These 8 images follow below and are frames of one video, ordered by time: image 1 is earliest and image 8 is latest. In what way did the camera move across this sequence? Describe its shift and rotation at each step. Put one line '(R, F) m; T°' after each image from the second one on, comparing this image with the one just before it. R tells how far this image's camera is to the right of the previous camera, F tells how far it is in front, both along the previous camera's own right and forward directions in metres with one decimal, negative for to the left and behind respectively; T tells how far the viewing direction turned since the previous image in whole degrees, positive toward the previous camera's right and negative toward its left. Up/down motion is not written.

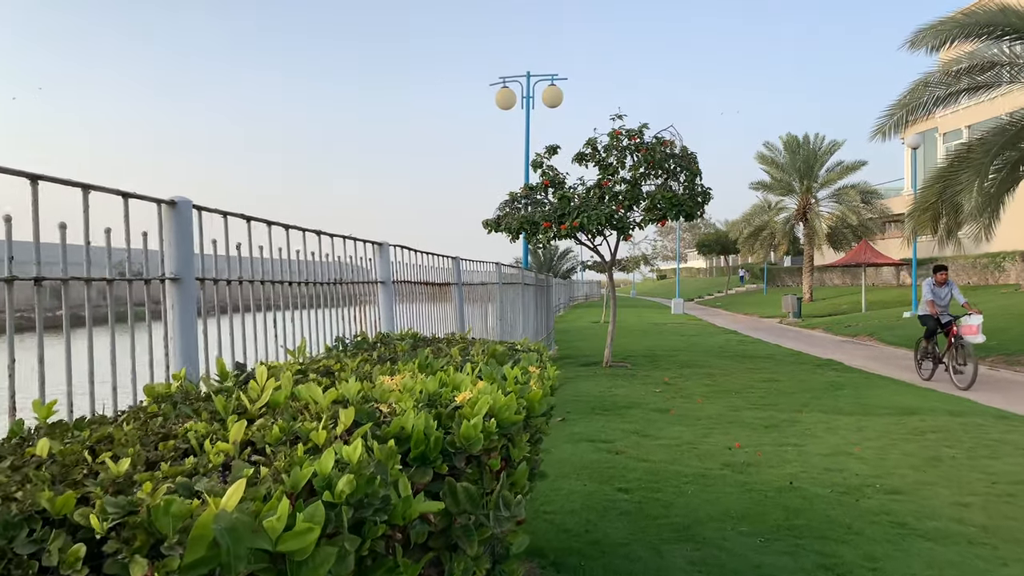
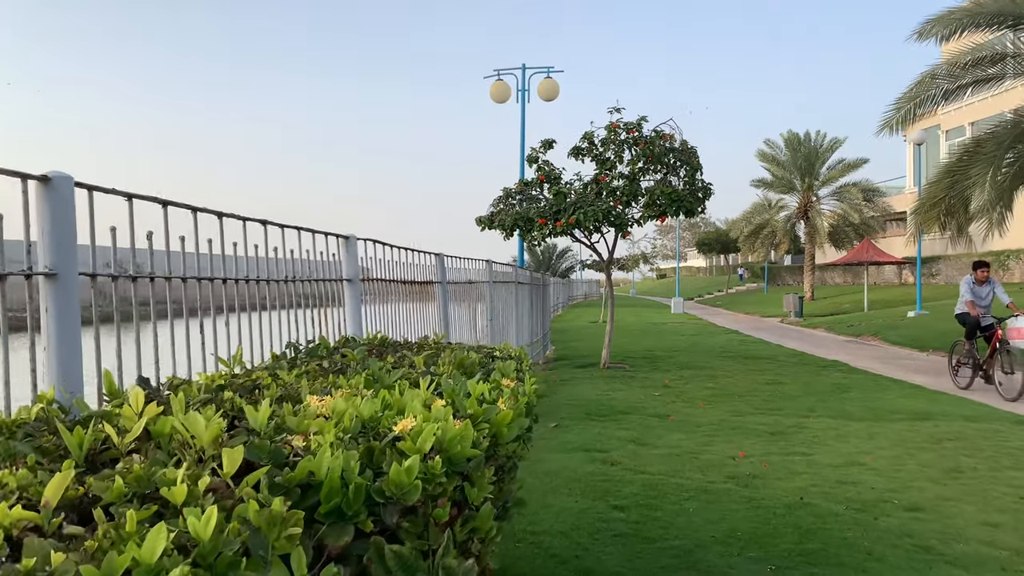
(+0.1, +0.4) m; 0°
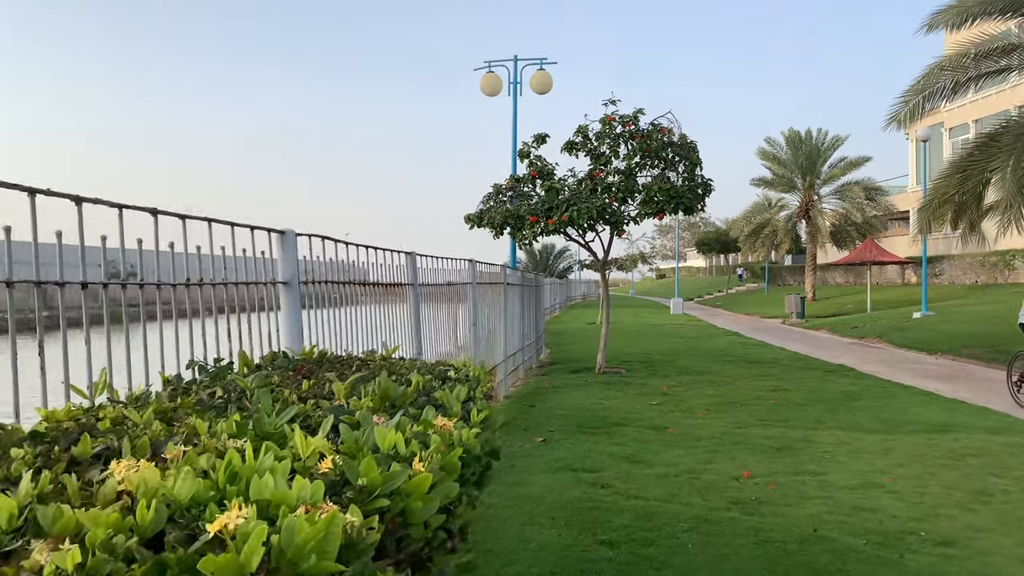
(+0.2, +0.6) m; 0°
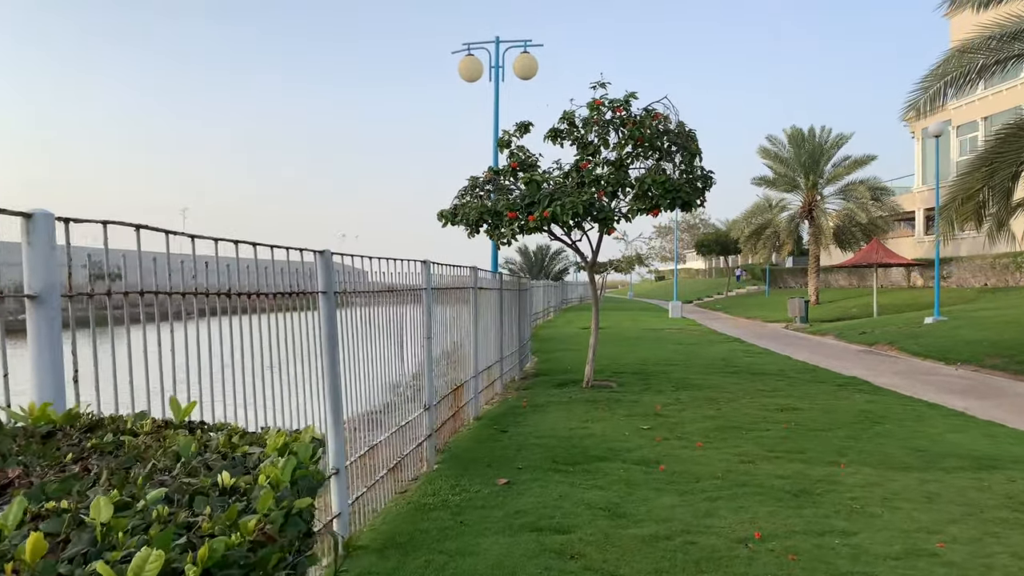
(+0.3, +1.2) m; 0°
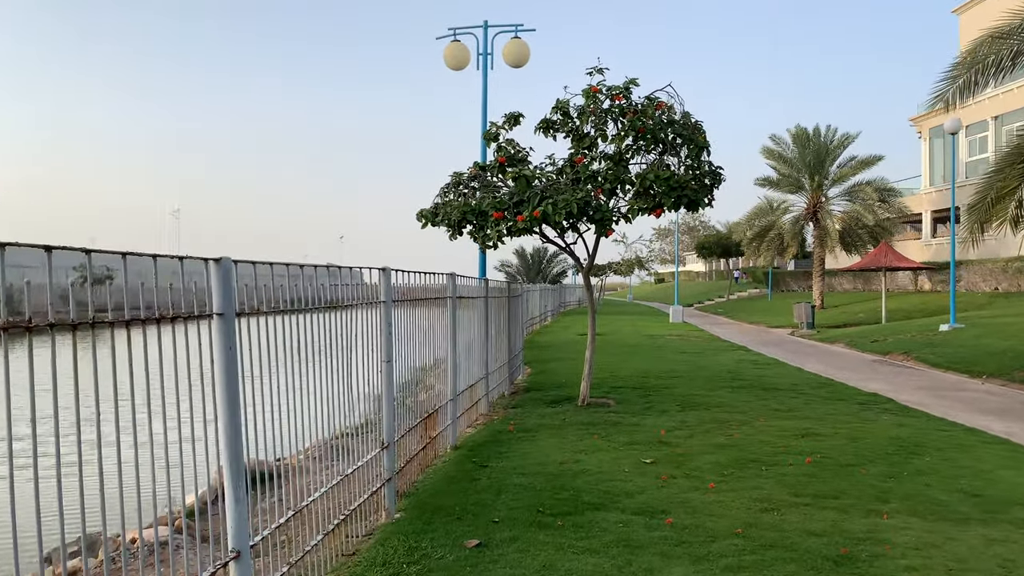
(+0.2, +1.1) m; 0°
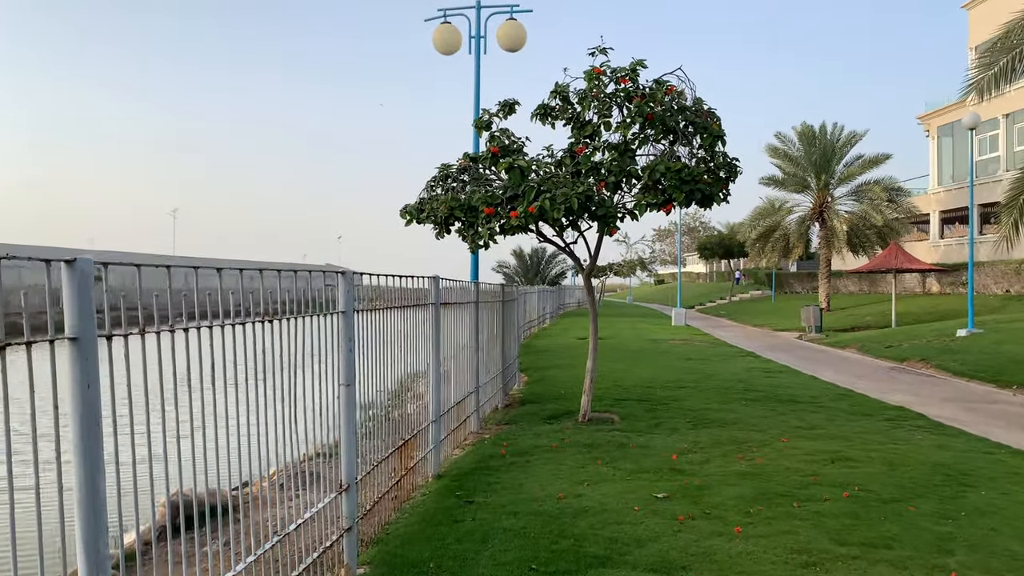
(+0.1, +0.9) m; 0°
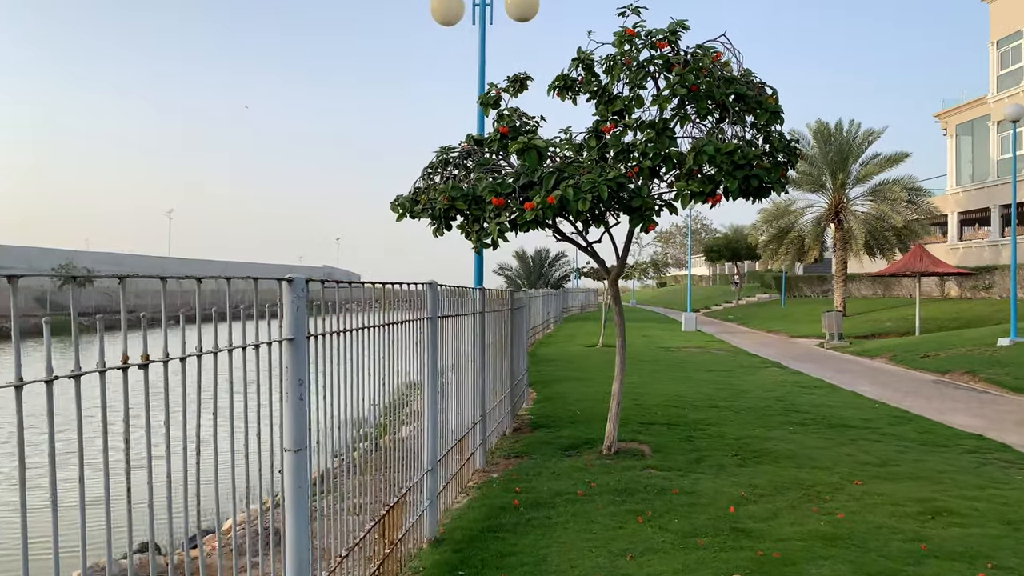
(-0.1, +1.5) m; 0°
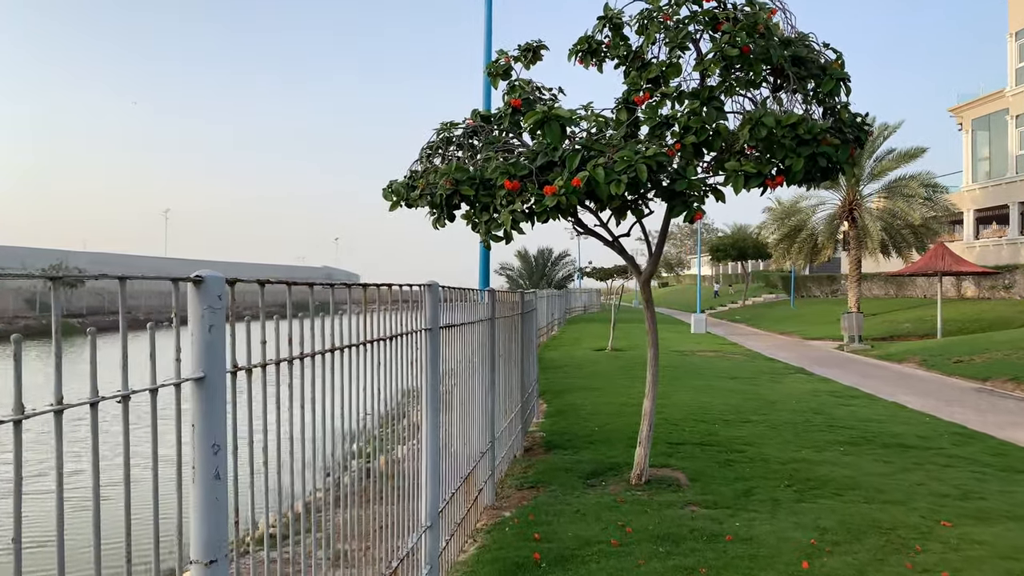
(-0.1, +1.1) m; 0°
